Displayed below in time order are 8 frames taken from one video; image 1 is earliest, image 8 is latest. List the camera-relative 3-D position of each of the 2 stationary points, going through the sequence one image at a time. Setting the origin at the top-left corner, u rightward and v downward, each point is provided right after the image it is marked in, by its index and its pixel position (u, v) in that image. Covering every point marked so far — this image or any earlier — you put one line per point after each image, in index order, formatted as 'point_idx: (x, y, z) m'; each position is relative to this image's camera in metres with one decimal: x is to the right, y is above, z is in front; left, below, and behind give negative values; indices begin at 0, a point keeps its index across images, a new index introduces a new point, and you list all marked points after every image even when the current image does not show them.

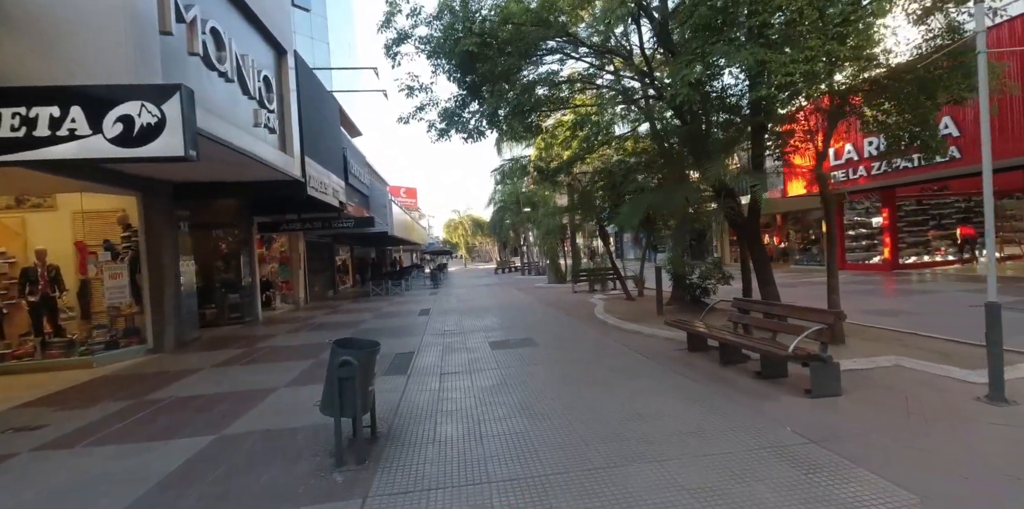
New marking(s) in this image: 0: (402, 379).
0: (-1.6, -1.8, +6.4) m
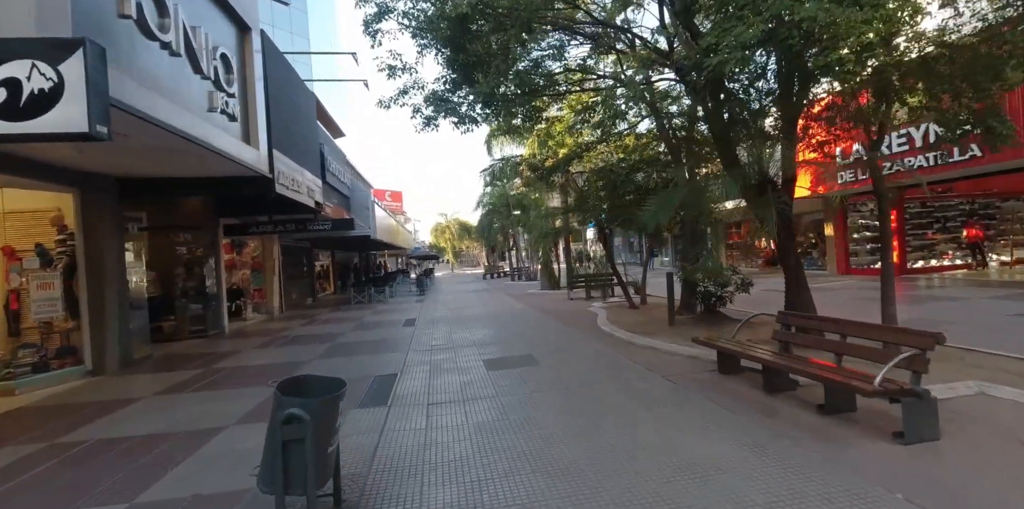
0: (-1.6, -1.9, +5.3) m
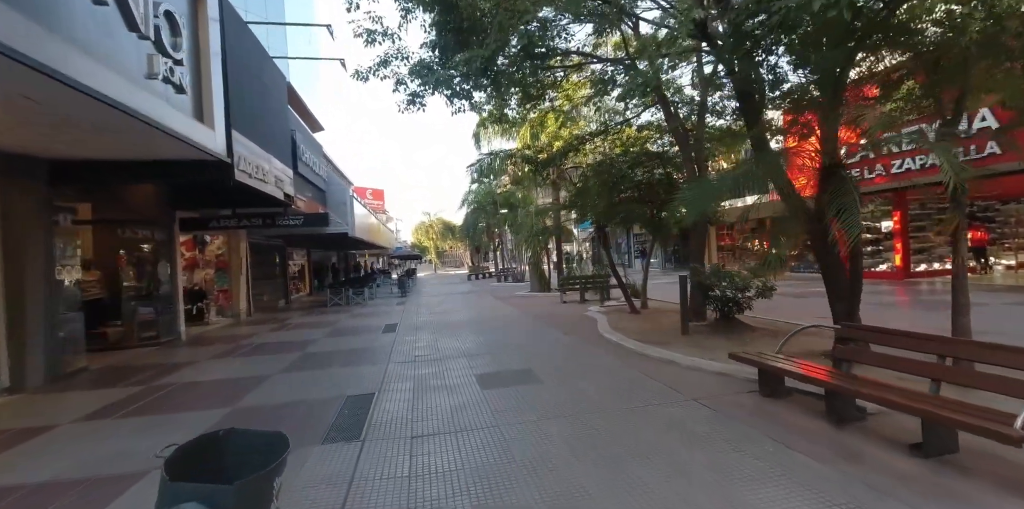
0: (-1.5, -1.9, +4.2) m
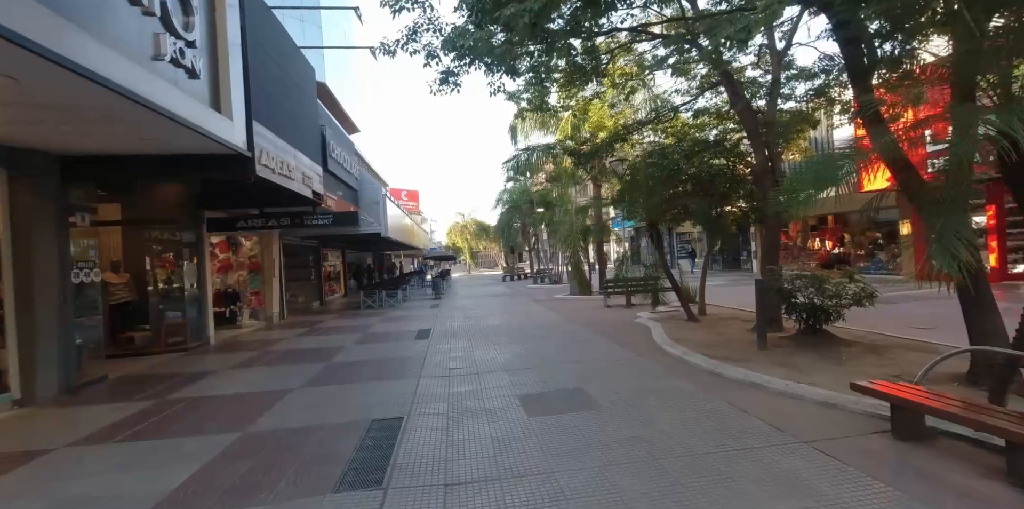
0: (-1.1, -1.9, +3.3) m
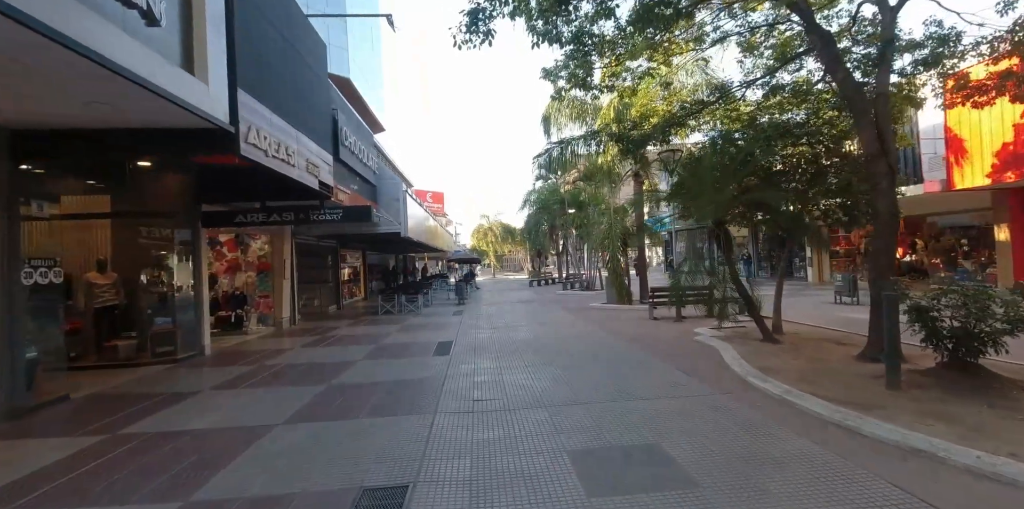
0: (-0.7, -1.9, +1.9) m
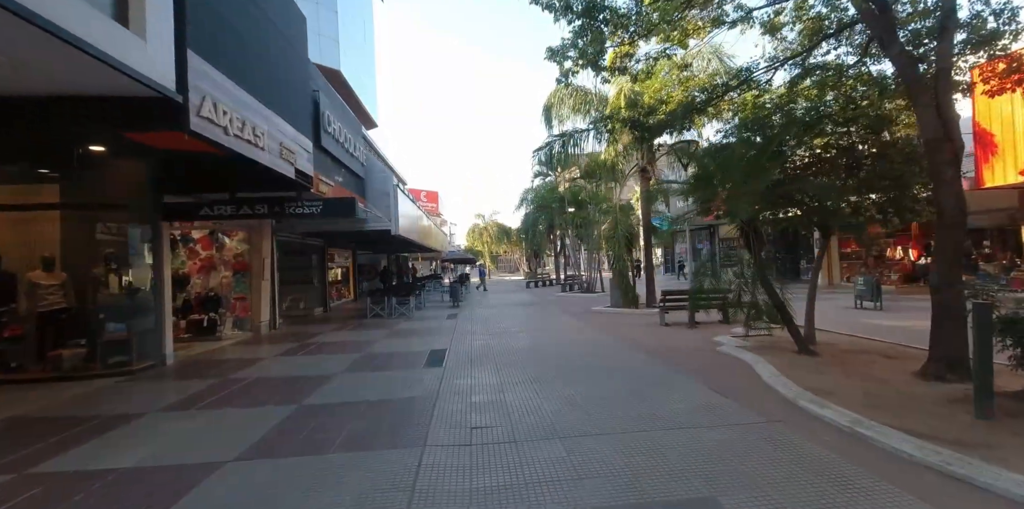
0: (-0.6, -1.8, +0.9) m
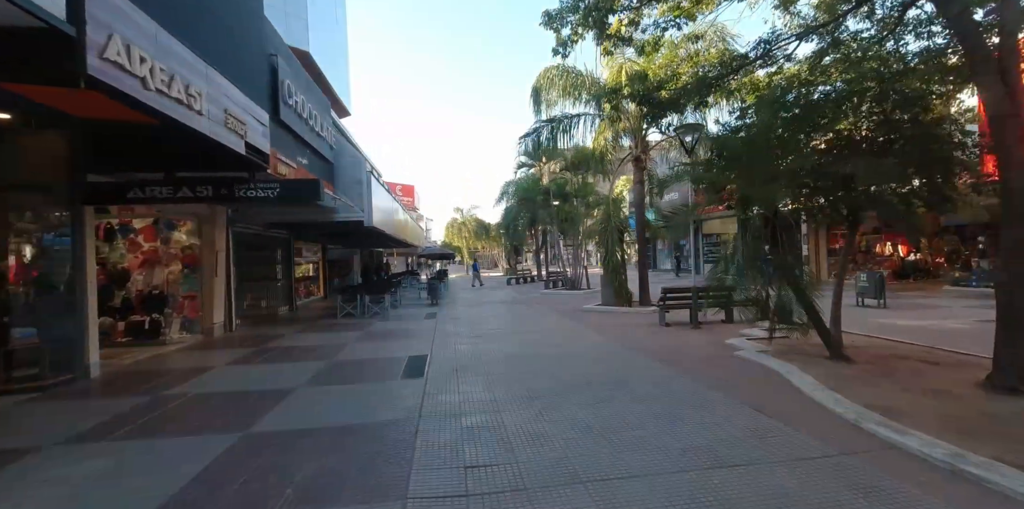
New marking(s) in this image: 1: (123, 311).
0: (-0.4, -1.8, -0.2) m
1: (-9.1, -1.3, +10.3) m
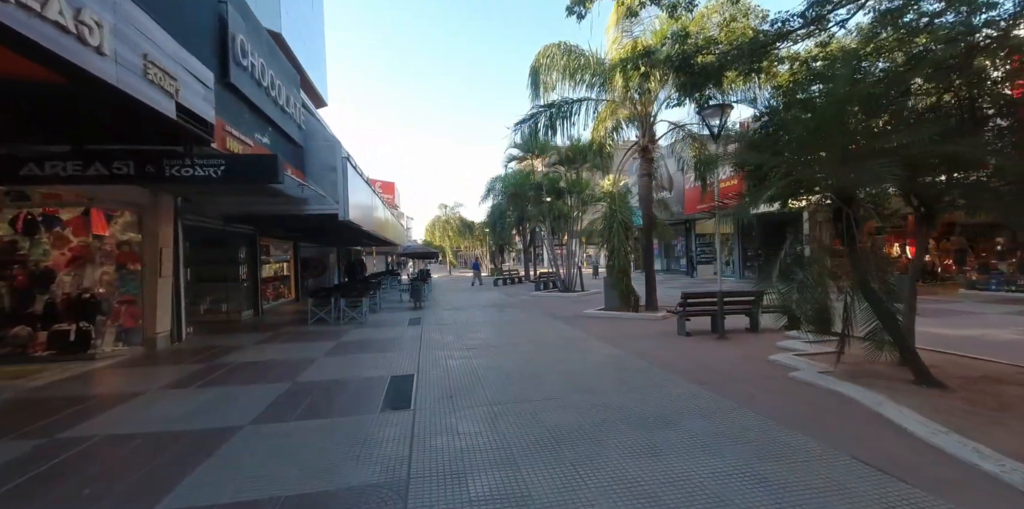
0: (0.0, -1.7, -1.5) m
1: (-9.1, -1.3, +8.6) m
